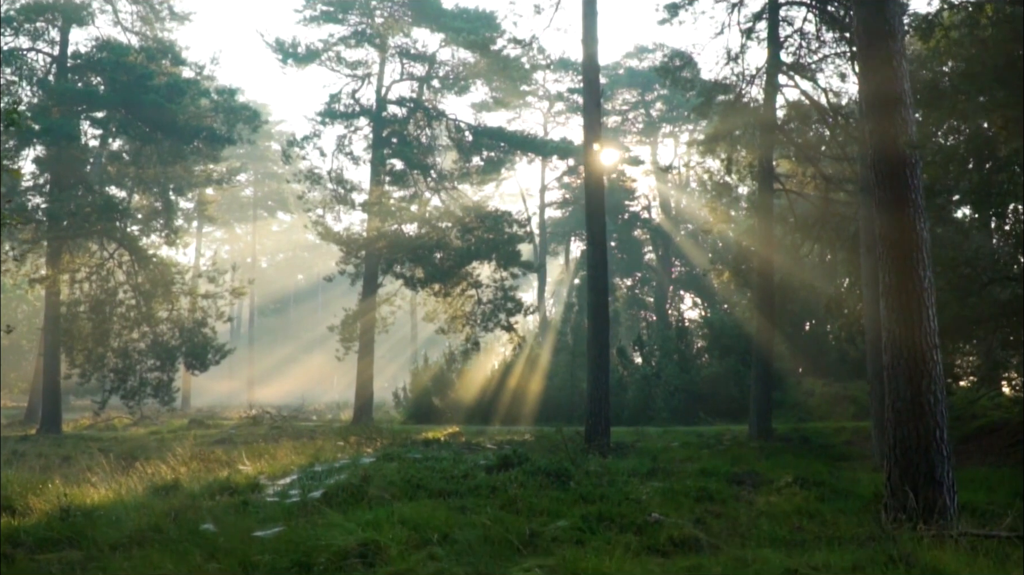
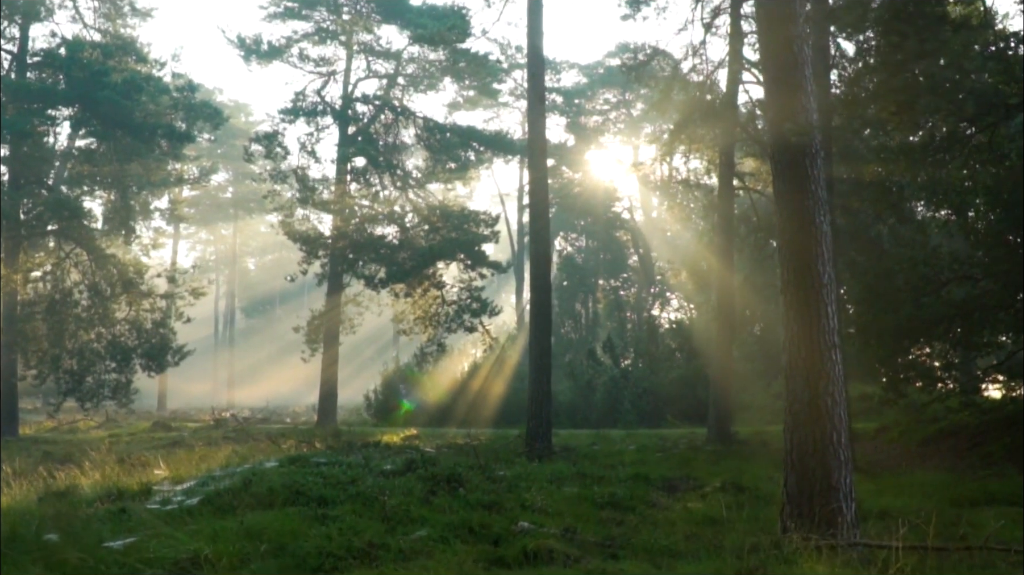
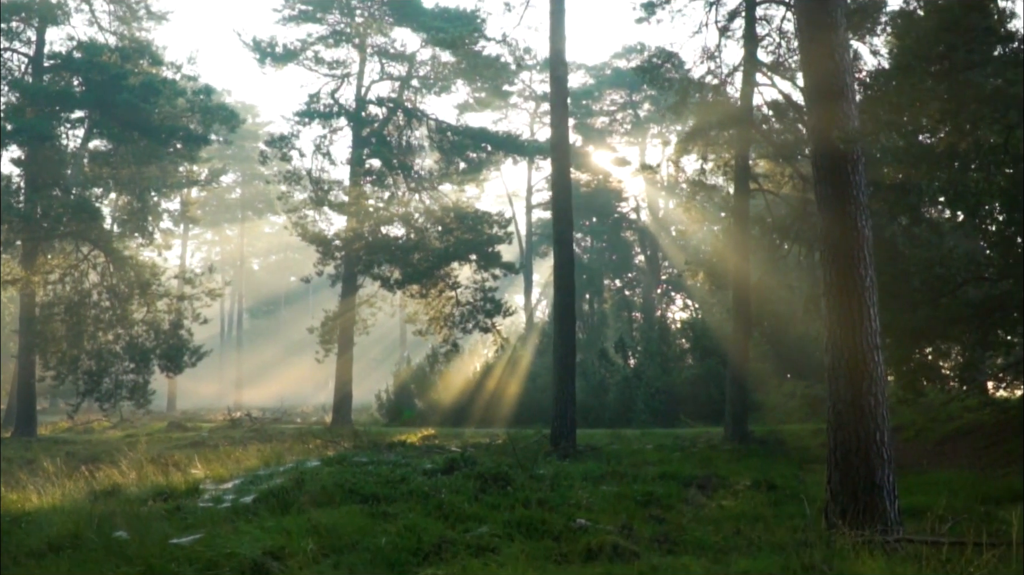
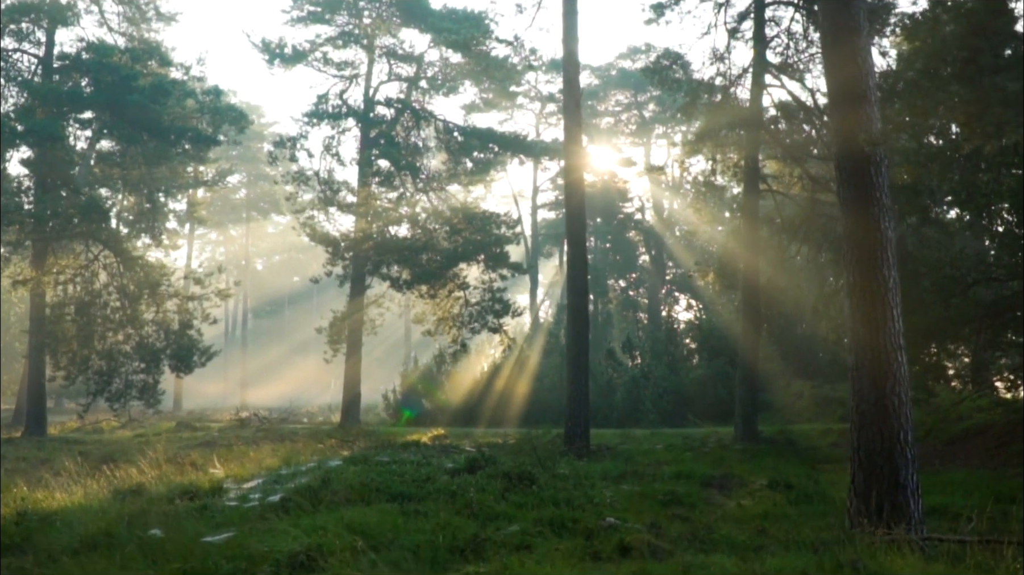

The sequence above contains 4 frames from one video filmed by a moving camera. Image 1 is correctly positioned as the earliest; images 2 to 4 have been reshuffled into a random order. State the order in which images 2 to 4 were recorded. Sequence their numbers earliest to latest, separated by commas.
4, 3, 2
